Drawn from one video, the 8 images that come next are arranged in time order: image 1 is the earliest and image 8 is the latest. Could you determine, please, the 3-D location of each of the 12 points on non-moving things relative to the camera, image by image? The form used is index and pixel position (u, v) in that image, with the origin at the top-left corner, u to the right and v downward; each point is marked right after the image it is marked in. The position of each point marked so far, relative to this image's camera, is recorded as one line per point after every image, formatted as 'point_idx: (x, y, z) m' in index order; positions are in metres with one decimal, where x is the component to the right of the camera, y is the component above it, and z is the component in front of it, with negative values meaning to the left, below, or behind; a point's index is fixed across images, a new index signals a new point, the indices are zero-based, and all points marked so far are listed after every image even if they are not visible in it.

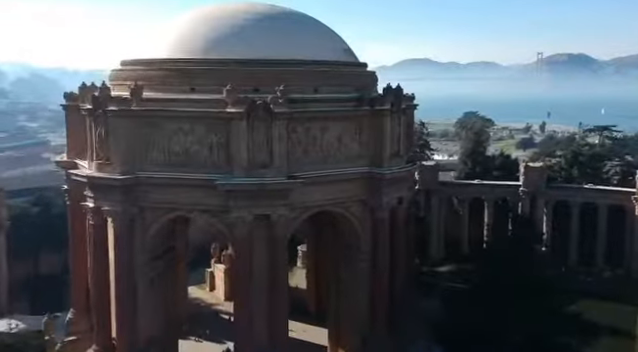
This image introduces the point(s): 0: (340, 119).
0: (+0.7, +1.7, +19.0) m
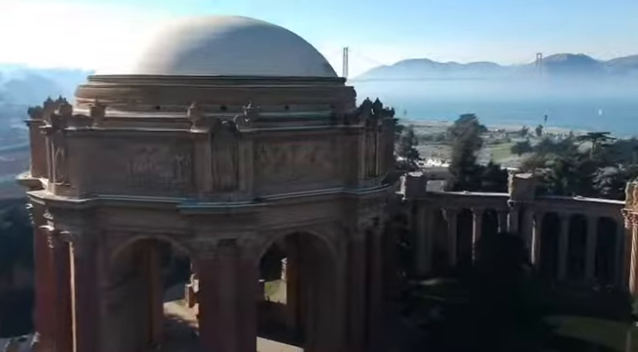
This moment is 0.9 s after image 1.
0: (-0.2, +1.1, +18.2) m
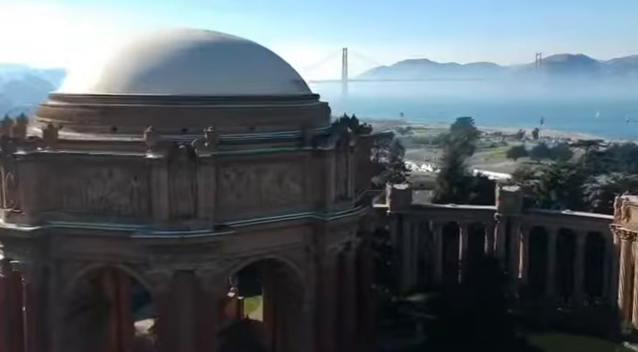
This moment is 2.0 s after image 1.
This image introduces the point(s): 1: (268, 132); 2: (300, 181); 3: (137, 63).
0: (-1.1, +0.4, +17.4) m
1: (-1.5, +1.2, +17.9) m
2: (-0.5, -0.2, +18.0) m
3: (-5.4, +3.3, +18.1) m
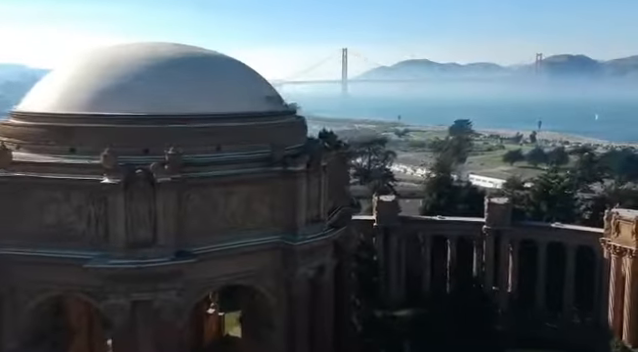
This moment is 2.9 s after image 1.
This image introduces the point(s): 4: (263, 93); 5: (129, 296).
0: (-2.0, -0.2, +16.7) m
1: (-2.3, +0.6, +17.2) m
2: (-1.4, -0.8, +17.2) m
3: (-6.2, +2.7, +17.3) m
4: (-1.8, +2.7, +19.8) m
5: (-4.5, -2.9, +14.7) m
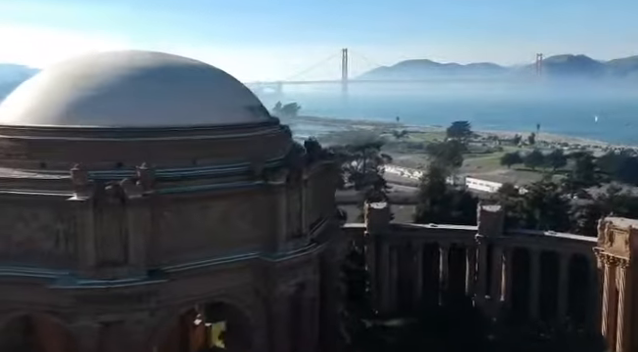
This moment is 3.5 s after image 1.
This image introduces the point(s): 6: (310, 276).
0: (-2.5, -0.6, +16.2) m
1: (-2.9, +0.3, +16.7) m
2: (-1.9, -1.2, +16.8) m
3: (-6.7, +2.3, +16.8) m
4: (-2.4, +2.3, +19.3) m
5: (-5.1, -3.3, +14.2) m
6: (-0.3, -2.9, +18.2) m
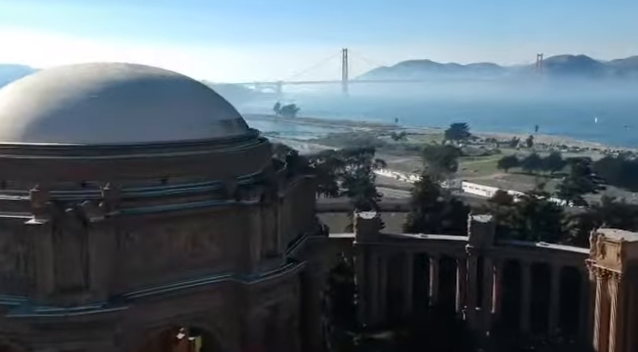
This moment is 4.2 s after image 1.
0: (-3.2, -1.1, +15.6) m
1: (-3.5, -0.2, +16.1) m
2: (-2.6, -1.6, +16.1) m
3: (-7.4, +1.8, +16.2) m
4: (-3.0, +1.8, +18.7) m
5: (-5.7, -3.7, +13.6) m
6: (-0.9, -3.4, +17.6) m
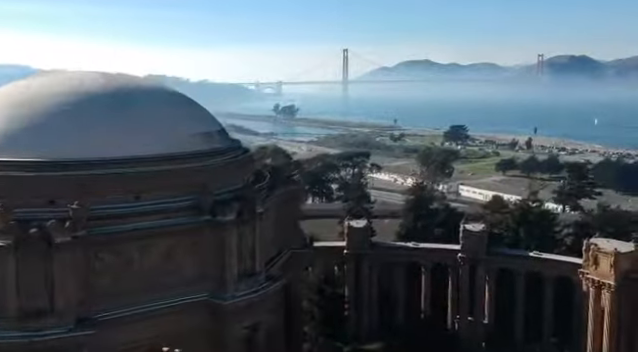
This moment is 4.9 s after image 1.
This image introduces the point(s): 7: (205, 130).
0: (-3.7, -1.5, +15.0) m
1: (-4.1, -0.6, +15.6) m
2: (-3.1, -2.0, +15.6) m
3: (-7.9, +1.4, +15.7) m
4: (-3.6, +1.4, +18.2) m
5: (-6.3, -4.1, +13.1) m
6: (-1.5, -3.8, +17.1) m
7: (-3.4, +1.4, +18.5) m
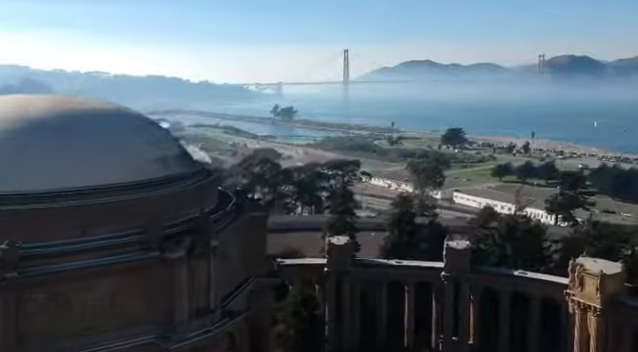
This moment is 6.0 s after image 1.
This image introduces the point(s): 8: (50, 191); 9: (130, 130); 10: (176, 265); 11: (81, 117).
0: (-4.8, -2.2, +14.1) m
1: (-5.1, -1.4, +14.6) m
2: (-4.2, -2.8, +14.7) m
3: (-9.0, +0.6, +14.7) m
4: (-4.6, +0.6, +17.2) m
5: (-7.4, -4.9, +12.1) m
6: (-2.5, -4.6, +16.1) m
7: (-4.5, +0.6, +17.6) m
8: (-6.3, -0.3, +14.5) m
9: (-5.2, +1.3, +17.4) m
10: (-3.4, -2.1, +14.7) m
11: (-6.4, +1.7, +16.8) m
